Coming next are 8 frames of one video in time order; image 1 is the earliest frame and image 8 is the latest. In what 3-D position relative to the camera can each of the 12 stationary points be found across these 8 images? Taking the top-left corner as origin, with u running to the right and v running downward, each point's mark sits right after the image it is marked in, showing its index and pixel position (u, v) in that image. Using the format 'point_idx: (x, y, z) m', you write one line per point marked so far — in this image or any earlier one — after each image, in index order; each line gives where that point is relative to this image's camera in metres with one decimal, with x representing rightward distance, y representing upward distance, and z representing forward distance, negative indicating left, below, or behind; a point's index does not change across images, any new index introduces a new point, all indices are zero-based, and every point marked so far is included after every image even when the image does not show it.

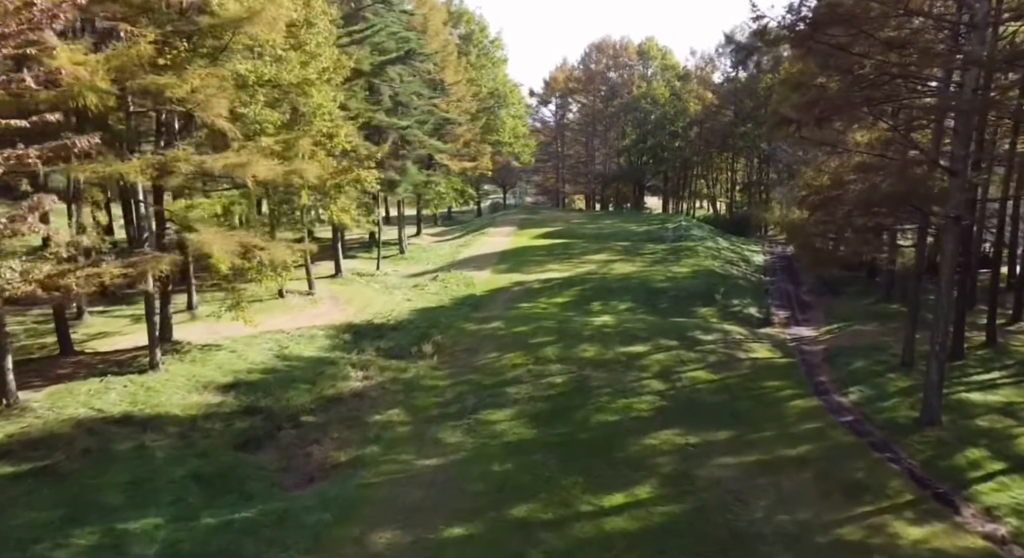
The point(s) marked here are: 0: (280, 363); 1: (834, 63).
0: (-5.7, -2.1, +19.6) m
1: (+7.1, +4.8, +17.7) m
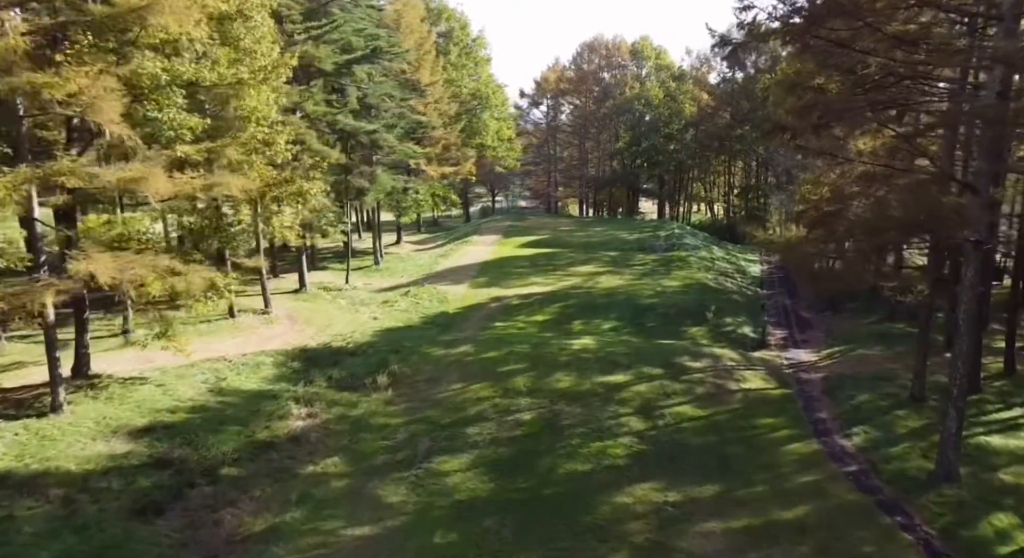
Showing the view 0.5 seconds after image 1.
0: (-6.5, -2.6, +17.4) m
1: (+6.3, +4.2, +15.6) m
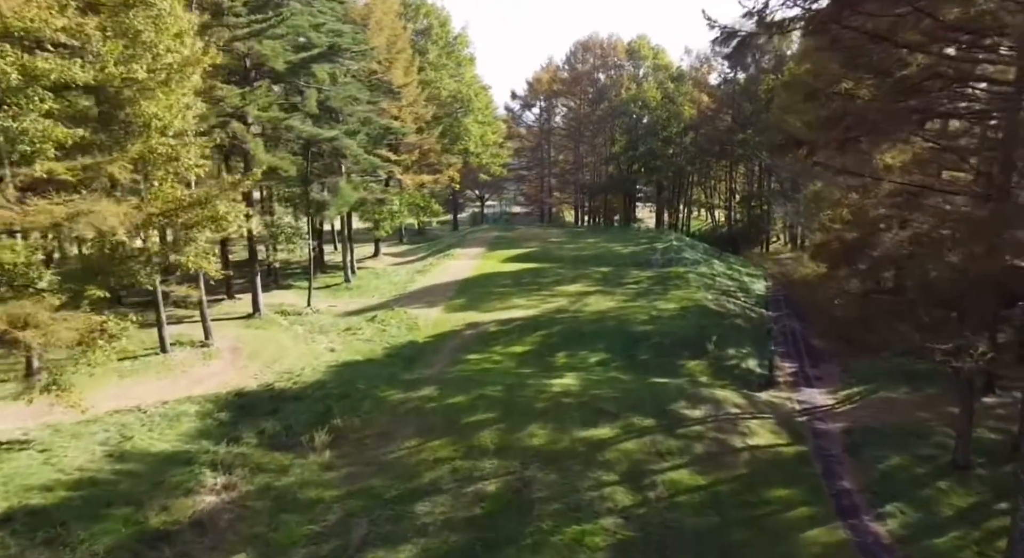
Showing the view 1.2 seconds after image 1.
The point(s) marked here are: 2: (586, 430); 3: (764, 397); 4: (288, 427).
0: (-7.3, -3.4, +14.4) m
1: (+5.6, +3.5, +12.6) m
2: (+1.6, -3.2, +17.1) m
3: (+6.2, -2.9, +19.7) m
4: (-4.8, -3.1, +17.0) m
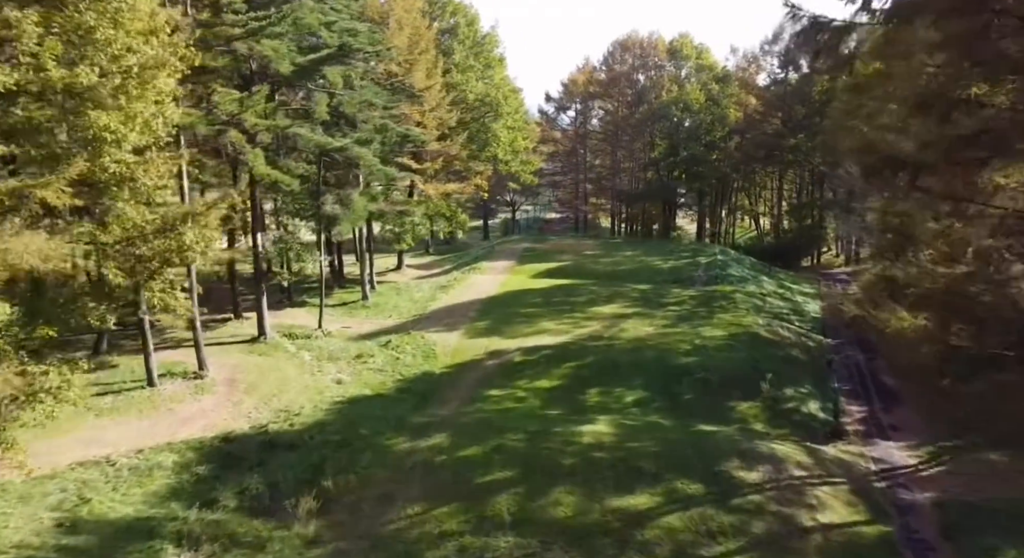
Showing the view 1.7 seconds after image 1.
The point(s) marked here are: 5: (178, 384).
0: (-7.0, -4.0, +12.2) m
1: (+5.8, +2.7, +9.8) m
2: (+2.0, -3.9, +14.5) m
3: (+6.7, -3.7, +16.9) m
4: (-4.4, -3.8, +14.7) m
5: (-8.2, -2.6, +19.6) m
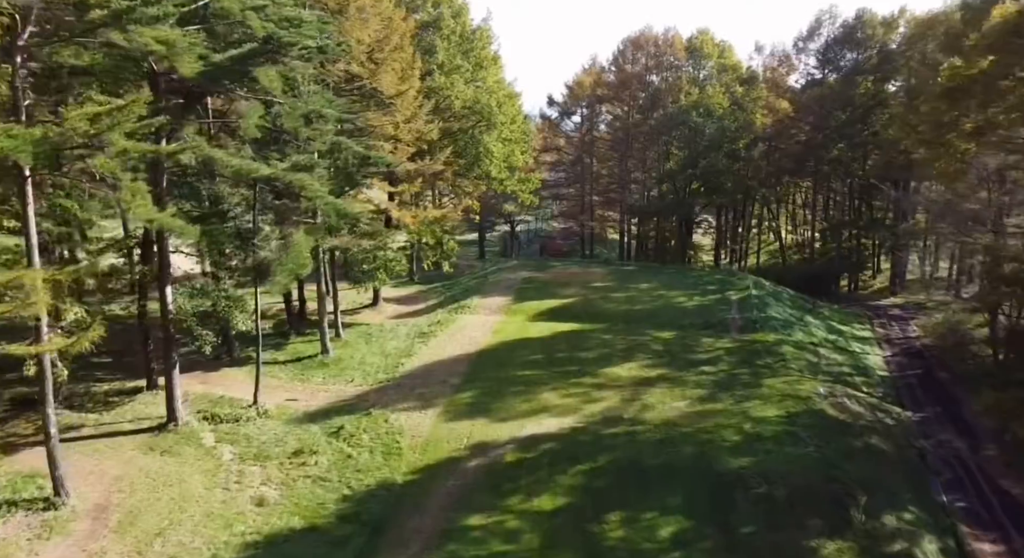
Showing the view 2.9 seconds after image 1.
0: (-7.3, -5.5, +6.2) m
1: (+5.5, +1.2, +3.8) m
2: (+1.7, -5.5, +8.5) m
3: (+6.5, -5.2, +10.8) m
4: (-4.6, -5.3, +8.7) m
5: (-8.4, -4.1, +13.7) m
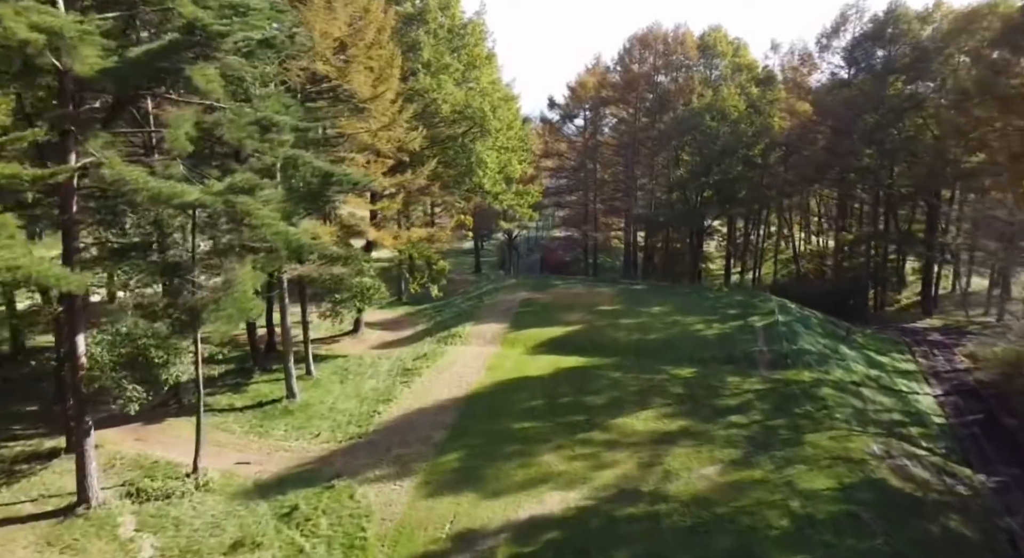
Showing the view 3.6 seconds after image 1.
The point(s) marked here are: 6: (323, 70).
0: (-7.4, -6.4, +2.6) m
1: (+5.4, +0.4, +0.2) m
2: (+1.6, -6.3, +4.9) m
3: (+6.3, -6.0, +7.3) m
4: (-4.8, -6.2, +5.1) m
5: (-8.6, -5.0, +10.1) m
6: (-4.6, +5.1, +19.5) m
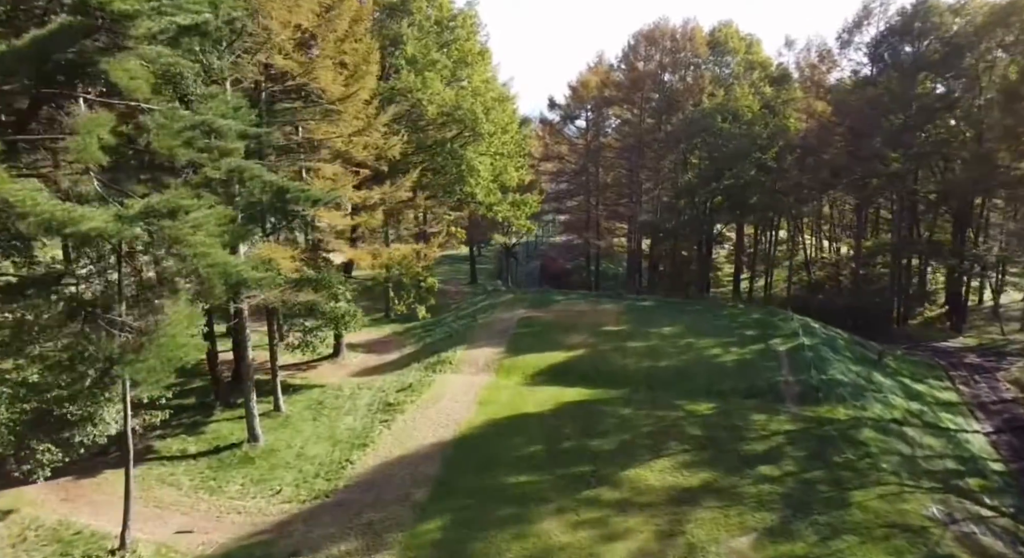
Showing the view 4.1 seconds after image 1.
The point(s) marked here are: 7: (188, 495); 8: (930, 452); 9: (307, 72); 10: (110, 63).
0: (-7.5, -7.0, -0.2) m
1: (+5.2, -0.2, -2.6) m
2: (+1.4, -6.9, +2.1) m
3: (+6.2, -6.6, +4.4) m
4: (-4.9, -6.8, +2.3) m
5: (-8.7, -5.6, +7.3) m
6: (-4.7, +4.5, +16.7) m
7: (-6.7, -4.5, +16.6) m
8: (+10.1, -4.1, +19.2) m
9: (-4.3, +4.3, +16.8) m
10: (-5.7, +3.0, +11.1) m
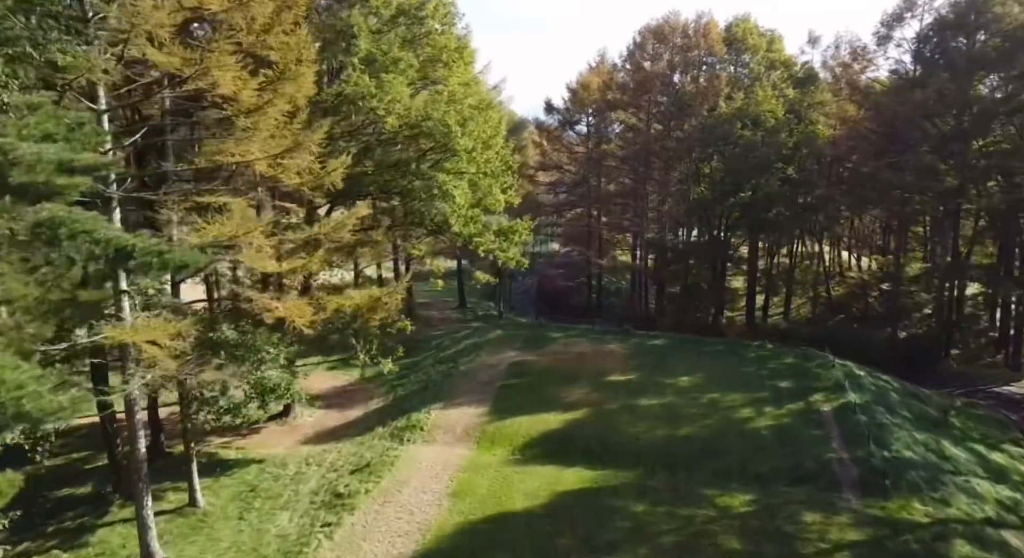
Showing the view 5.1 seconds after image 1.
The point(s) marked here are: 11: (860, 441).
0: (-7.9, -8.2, -4.9) m
1: (+4.8, -1.4, -7.3) m
2: (+1.0, -8.1, -2.7) m
3: (+5.8, -7.8, -0.3) m
4: (-5.3, -8.0, -2.4) m
5: (-9.1, -6.8, +2.6) m
6: (-5.1, +3.3, +12.0) m
7: (-7.1, -5.7, +11.9) m
8: (+9.7, -5.3, +14.5) m
9: (-4.7, +3.1, +12.1) m
10: (-6.1, +1.8, +6.3) m
11: (+8.5, -3.8, +19.2) m
